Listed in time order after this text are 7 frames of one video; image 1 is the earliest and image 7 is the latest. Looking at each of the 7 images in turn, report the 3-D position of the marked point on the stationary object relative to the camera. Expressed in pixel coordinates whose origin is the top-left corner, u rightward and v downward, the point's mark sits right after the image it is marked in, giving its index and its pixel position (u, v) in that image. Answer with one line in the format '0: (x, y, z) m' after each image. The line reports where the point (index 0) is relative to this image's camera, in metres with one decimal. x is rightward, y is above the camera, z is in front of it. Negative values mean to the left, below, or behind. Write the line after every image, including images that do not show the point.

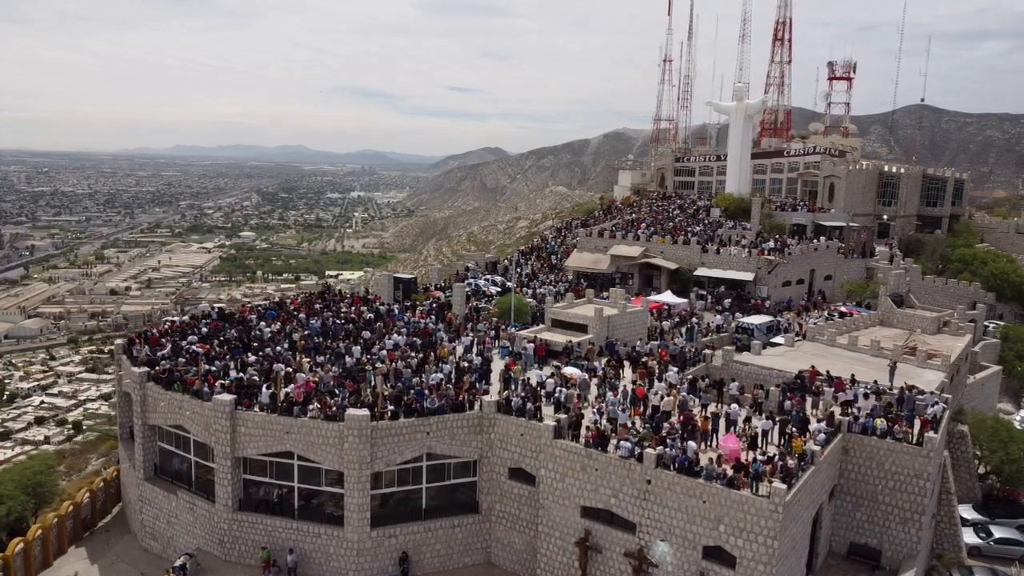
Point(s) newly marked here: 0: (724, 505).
0: (+5.1, -5.2, +19.9) m
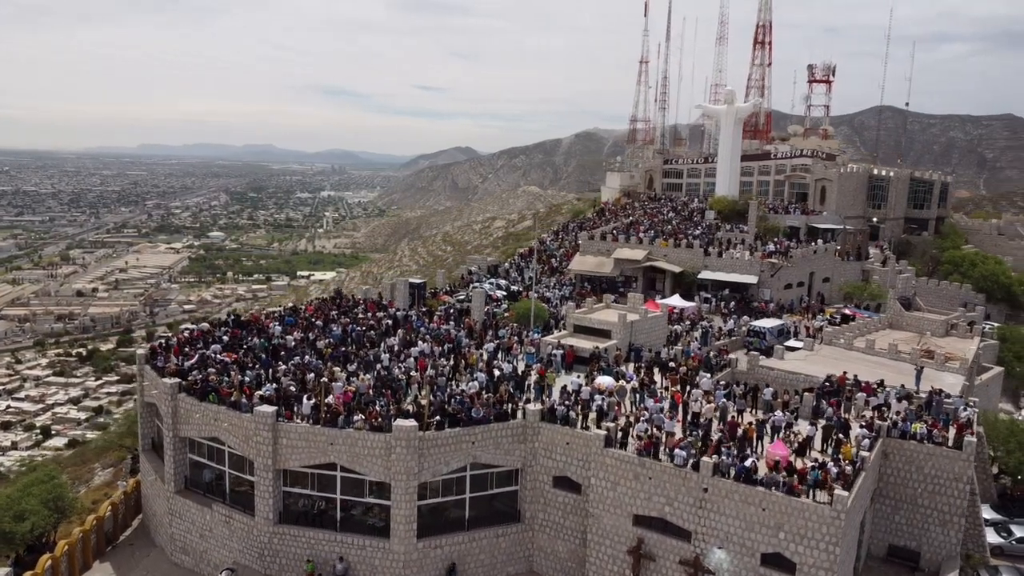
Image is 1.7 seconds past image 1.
0: (+6.6, -5.5, +20.2) m
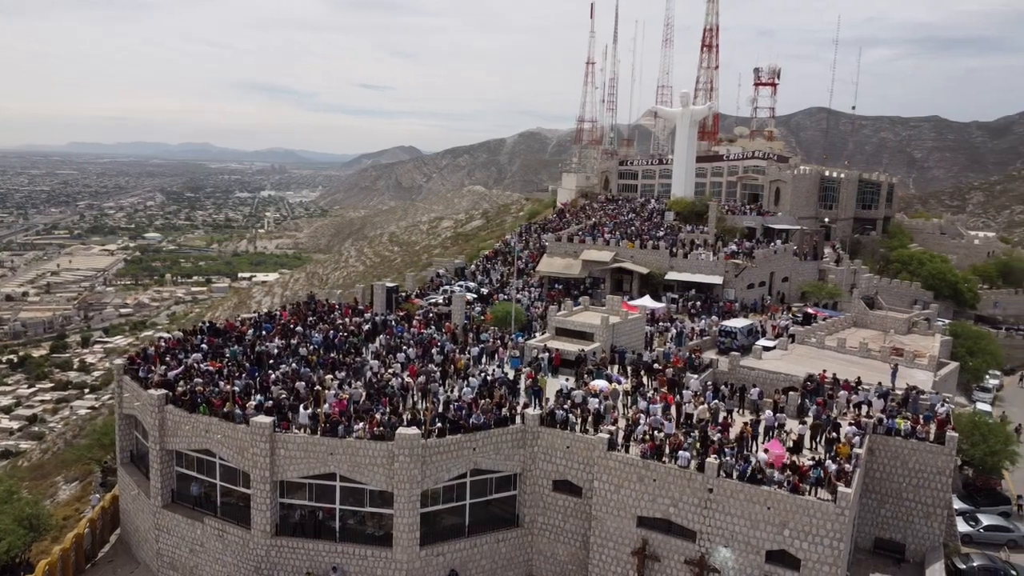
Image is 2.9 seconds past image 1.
0: (+7.0, -5.6, +20.8) m
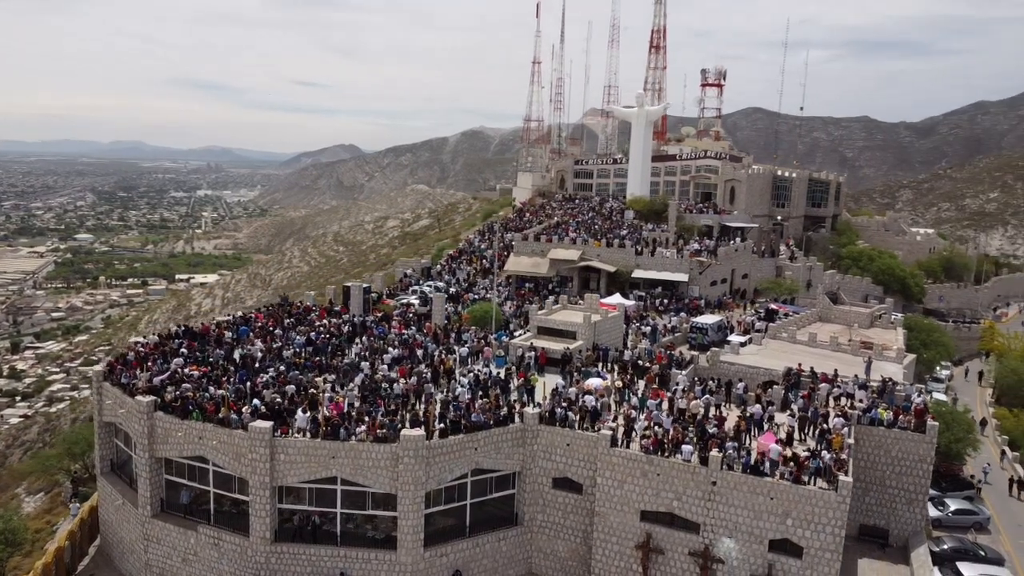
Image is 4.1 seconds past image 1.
0: (+7.3, -5.5, +21.5) m
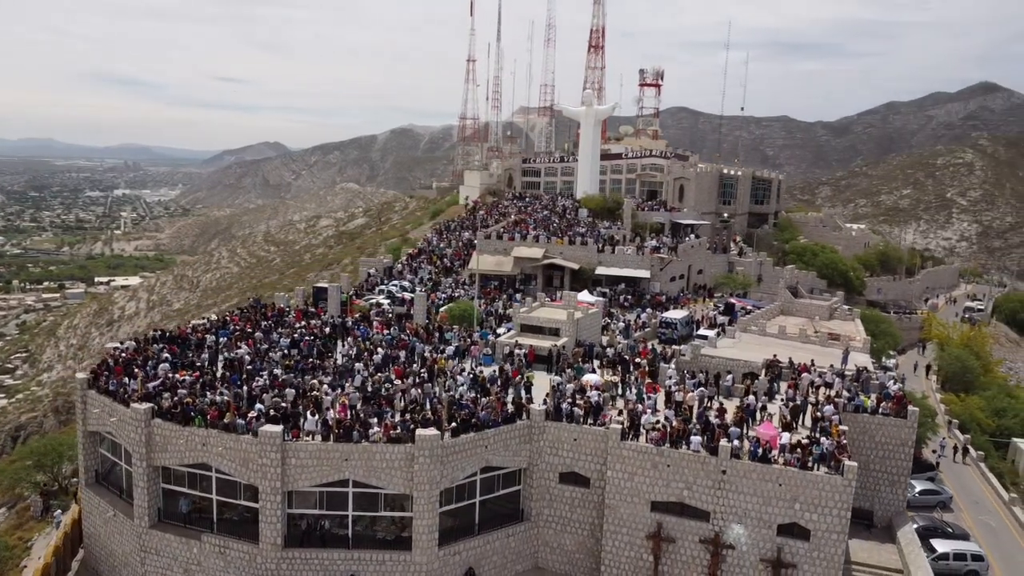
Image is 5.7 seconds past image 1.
0: (+7.8, -5.4, +22.4) m
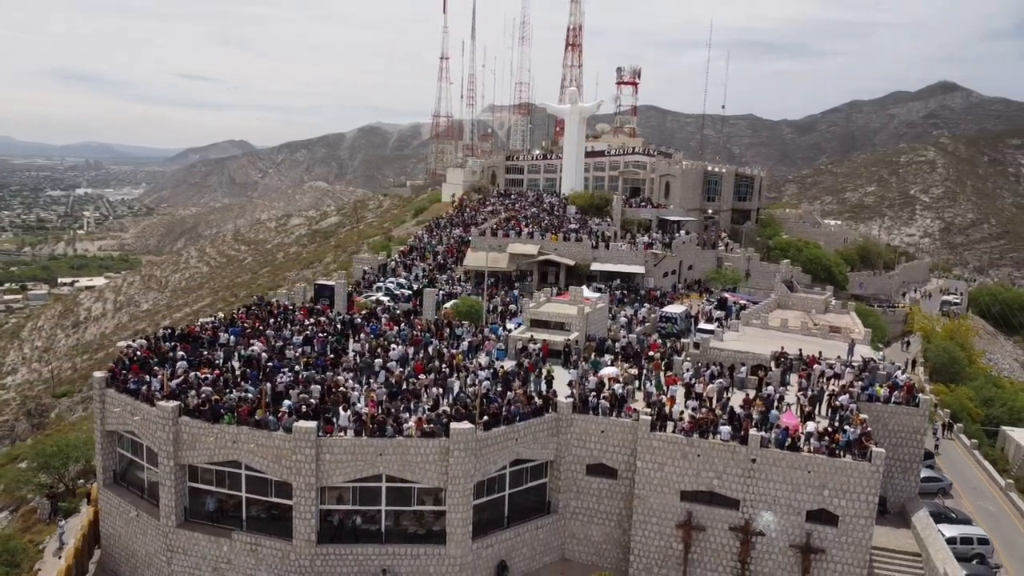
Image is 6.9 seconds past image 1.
0: (+8.8, -5.1, +23.0) m
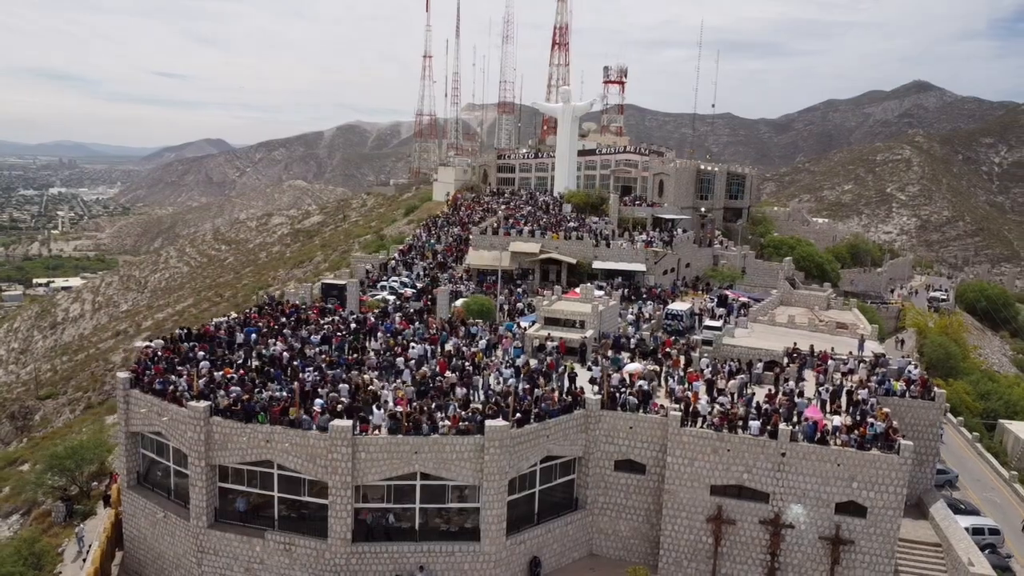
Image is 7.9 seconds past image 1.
0: (+9.8, -5.0, +23.5) m
